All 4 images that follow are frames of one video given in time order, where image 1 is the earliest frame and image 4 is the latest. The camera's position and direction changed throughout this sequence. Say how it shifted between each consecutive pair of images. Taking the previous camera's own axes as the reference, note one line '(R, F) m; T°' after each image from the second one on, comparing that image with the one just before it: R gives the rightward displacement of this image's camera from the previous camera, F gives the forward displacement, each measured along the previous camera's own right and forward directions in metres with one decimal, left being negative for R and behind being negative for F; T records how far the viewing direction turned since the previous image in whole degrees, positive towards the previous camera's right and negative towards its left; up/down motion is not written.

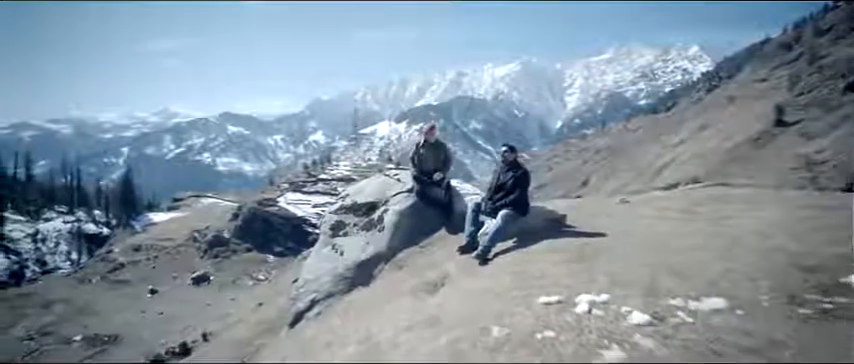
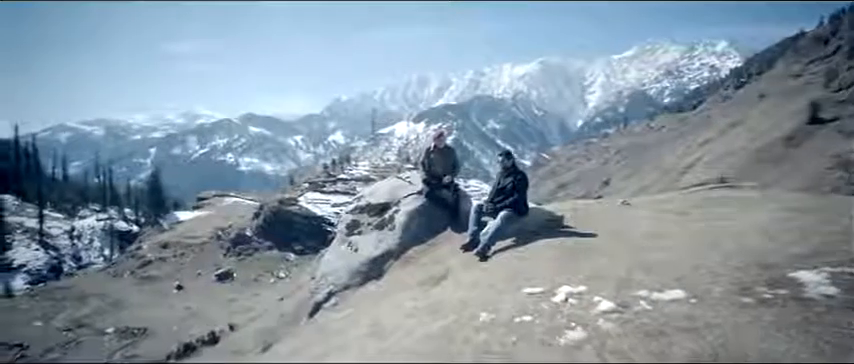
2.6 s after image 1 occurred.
(+0.4, -2.0) m; -1°
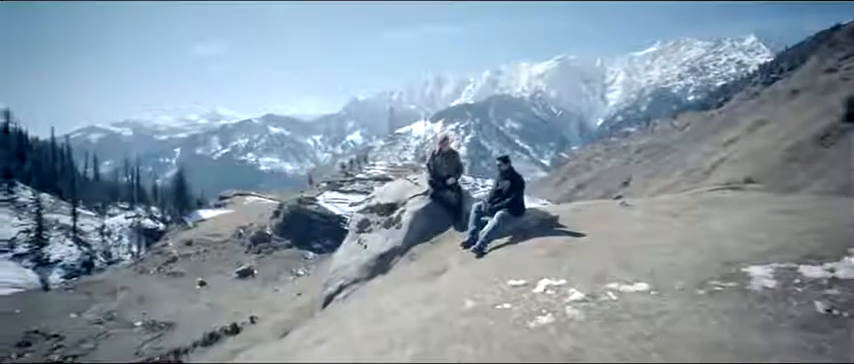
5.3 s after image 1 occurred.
(+0.5, -2.0) m; -1°
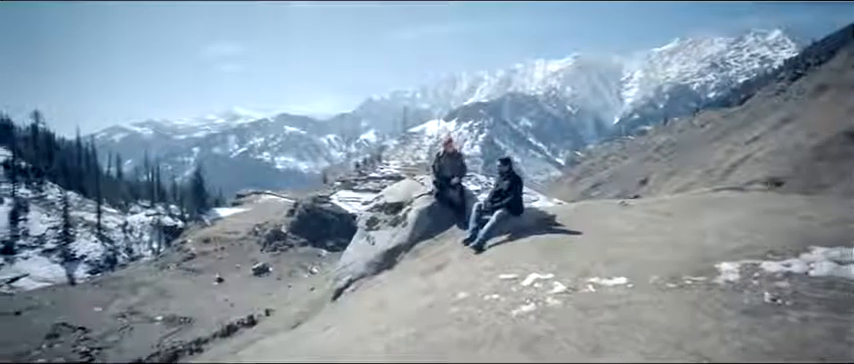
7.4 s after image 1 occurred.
(+0.4, -1.6) m; -1°
